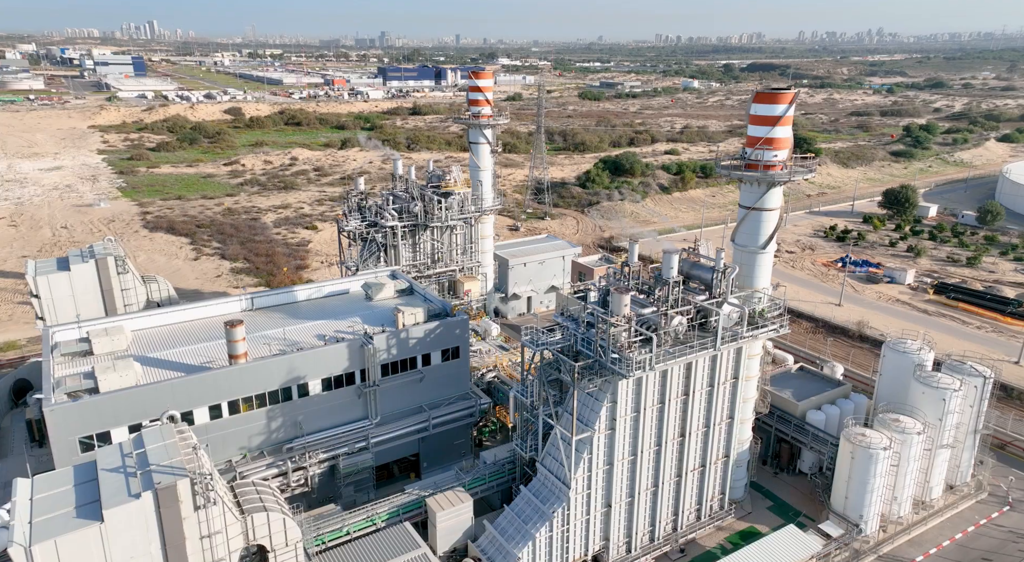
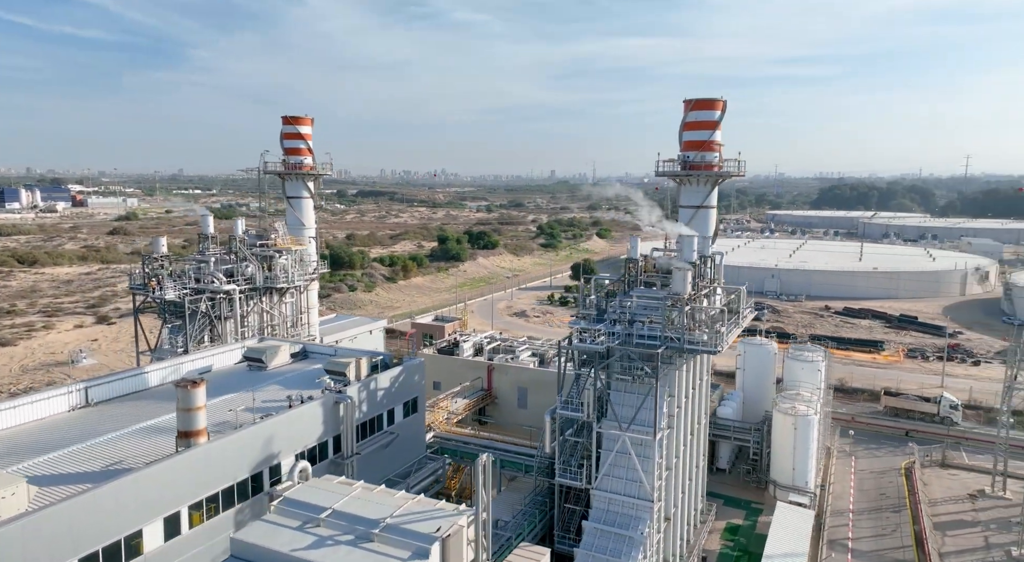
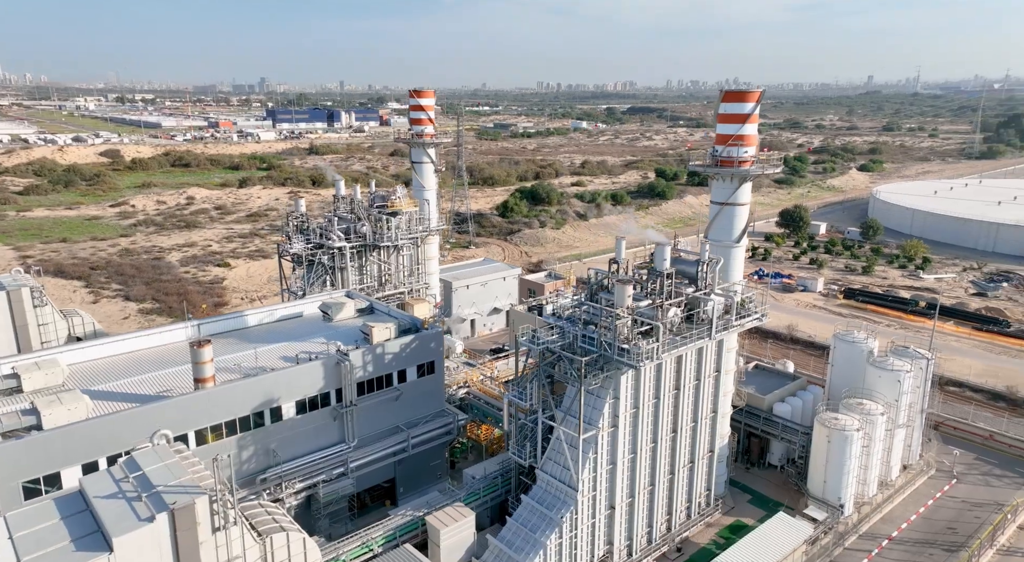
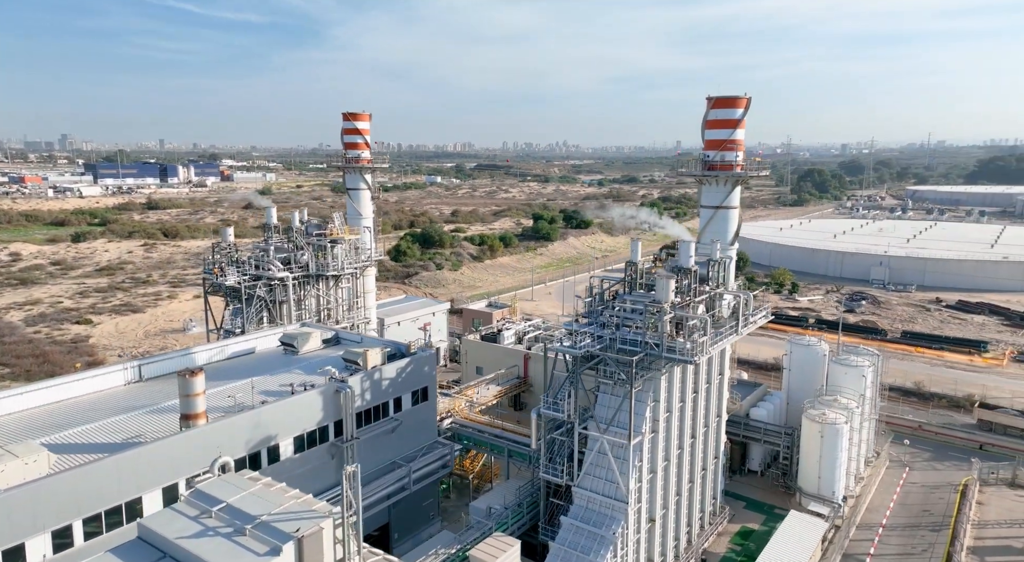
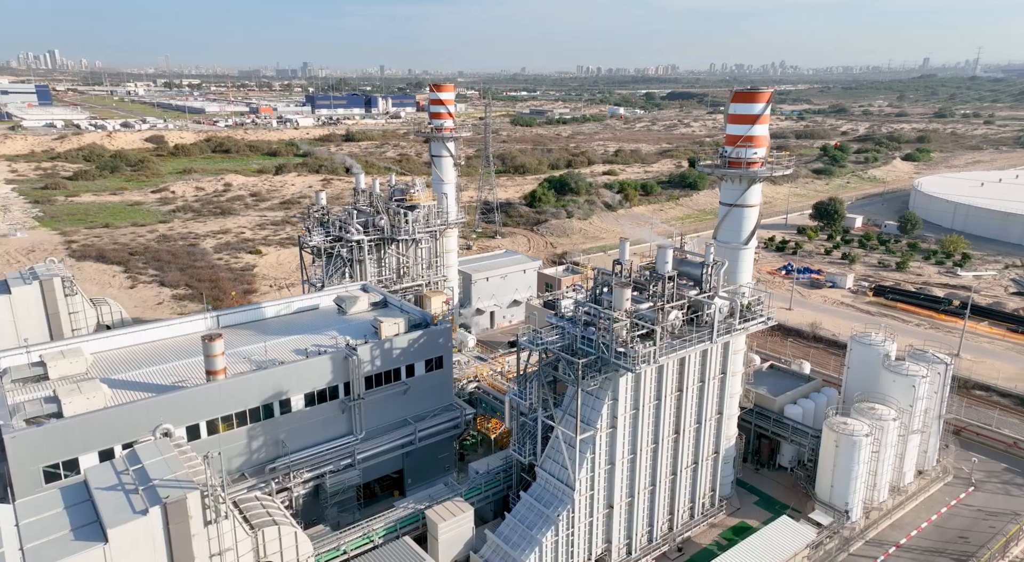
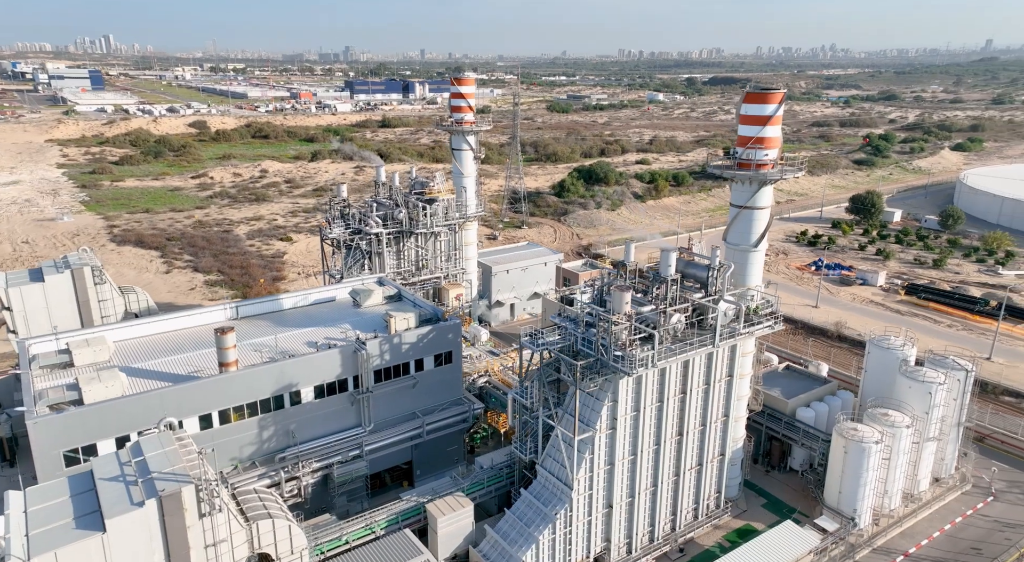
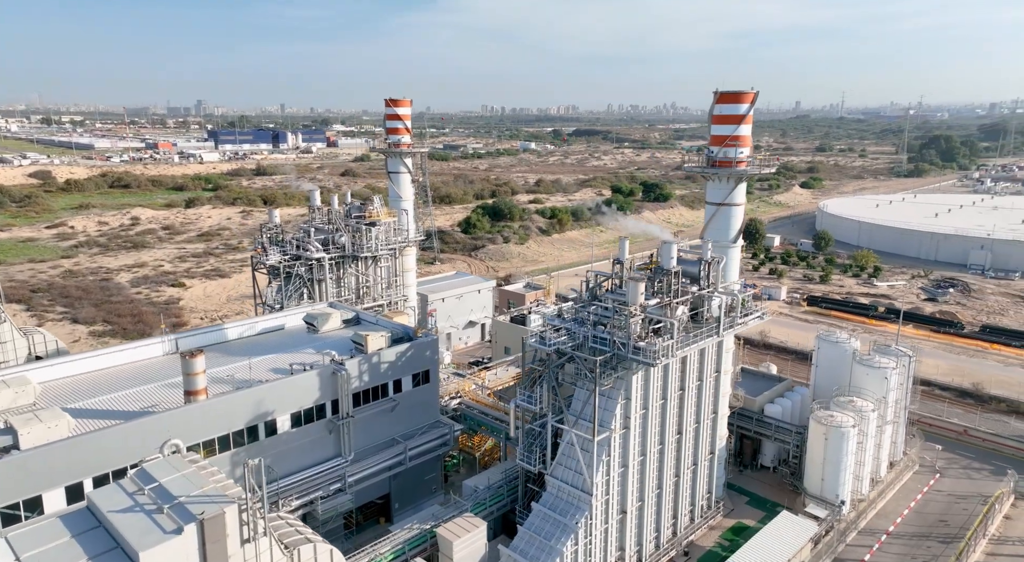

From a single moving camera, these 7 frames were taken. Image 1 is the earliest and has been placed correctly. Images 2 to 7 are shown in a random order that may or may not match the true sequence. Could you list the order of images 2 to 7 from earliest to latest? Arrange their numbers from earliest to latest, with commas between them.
6, 5, 3, 7, 4, 2
